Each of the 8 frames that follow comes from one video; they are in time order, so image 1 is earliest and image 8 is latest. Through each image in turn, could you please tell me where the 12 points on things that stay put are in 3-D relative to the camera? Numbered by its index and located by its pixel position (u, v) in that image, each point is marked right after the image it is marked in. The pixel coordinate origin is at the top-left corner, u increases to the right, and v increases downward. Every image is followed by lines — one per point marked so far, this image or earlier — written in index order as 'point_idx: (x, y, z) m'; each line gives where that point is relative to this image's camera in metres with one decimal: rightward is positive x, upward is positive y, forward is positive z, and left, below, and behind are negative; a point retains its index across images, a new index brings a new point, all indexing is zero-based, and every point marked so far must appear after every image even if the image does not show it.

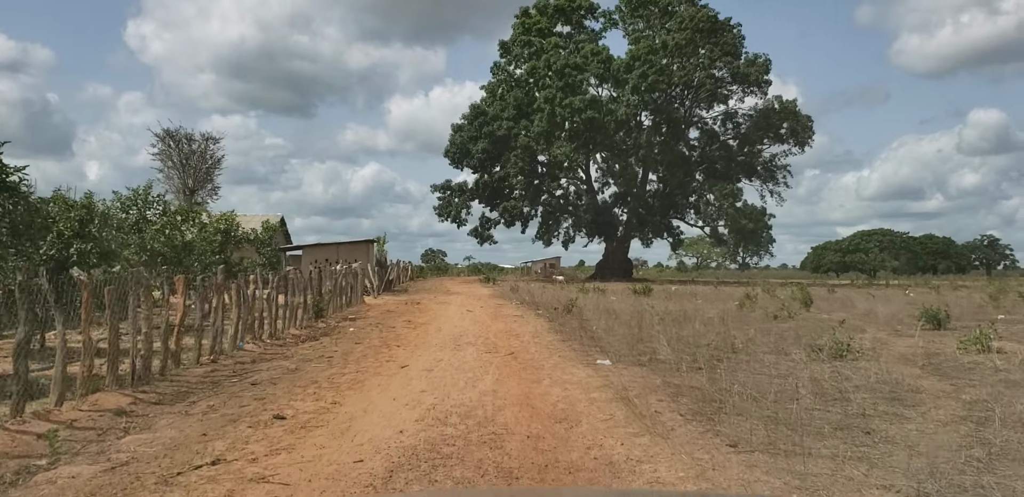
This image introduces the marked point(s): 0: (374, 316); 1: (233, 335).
0: (-2.9, -1.4, +20.0) m
1: (-3.5, -1.1, +11.9) m
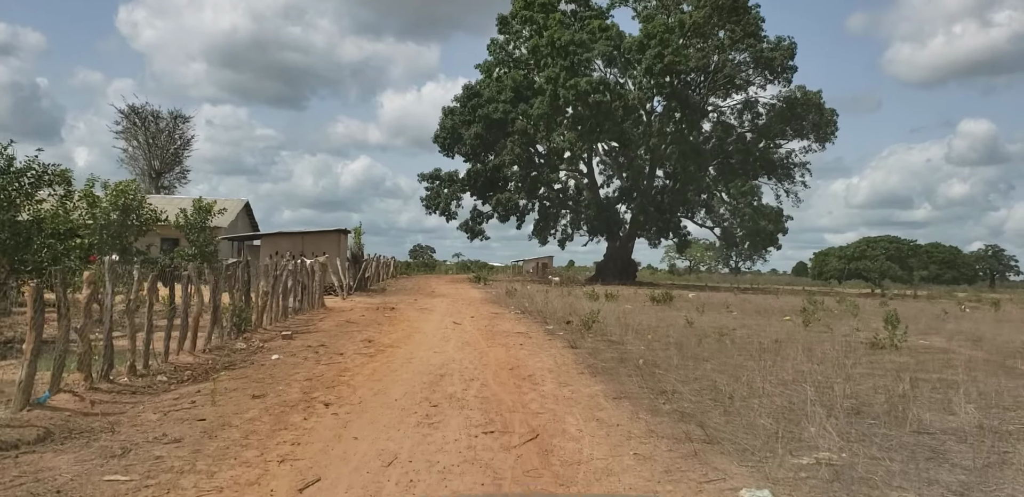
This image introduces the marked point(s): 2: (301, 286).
0: (-2.9, -1.2, +14.6) m
1: (-3.4, -0.9, +6.5) m
2: (-4.1, -0.7, +18.1) m
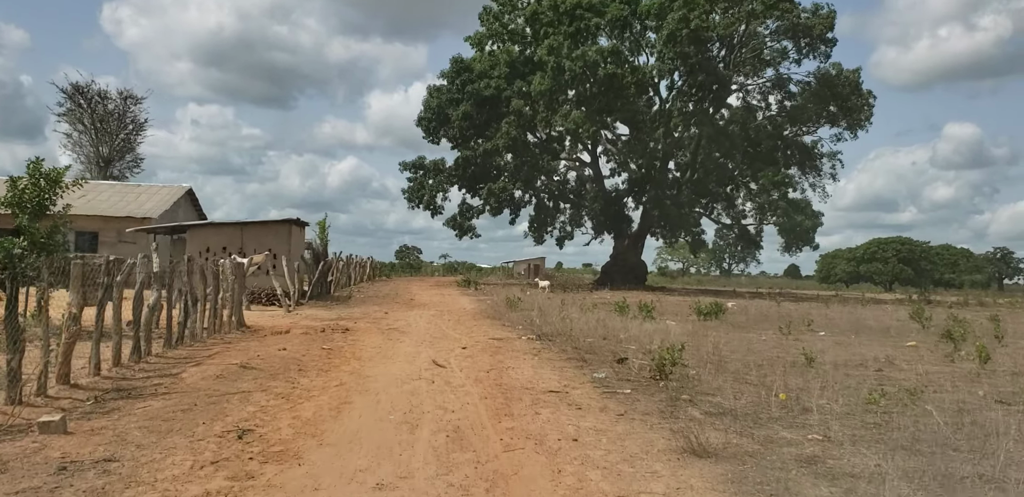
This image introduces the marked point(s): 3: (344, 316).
0: (-2.6, -1.1, +7.8) m
1: (-3.0, -0.8, -0.3) m
2: (-3.9, -0.6, +11.2) m
3: (-3.2, -1.3, +18.0) m
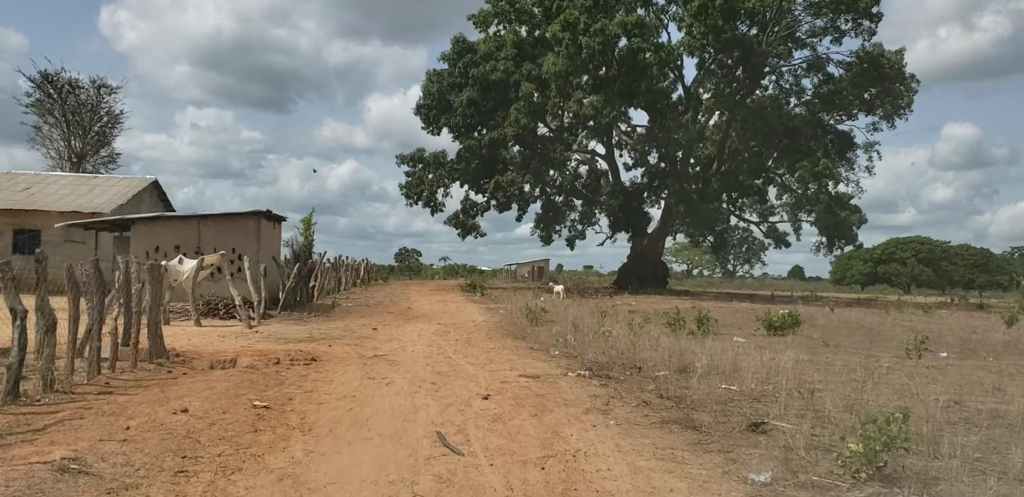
0: (-2.2, -1.1, +3.4) m
1: (-2.6, -0.7, -4.7) m
2: (-3.5, -0.5, +6.9) m
3: (-2.8, -1.3, +13.6) m
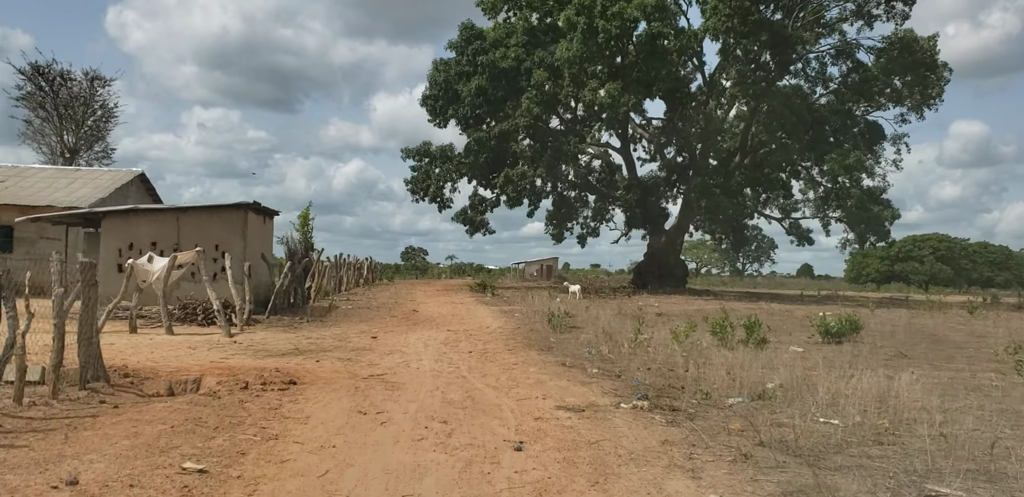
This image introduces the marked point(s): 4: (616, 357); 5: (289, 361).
0: (-2.0, -1.0, +1.3) m
1: (-2.5, -0.7, -6.8) m
2: (-3.2, -0.5, +4.8) m
3: (-2.5, -1.2, +11.5) m
4: (+1.2, -1.2, +10.6) m
5: (-2.3, -1.2, +9.8) m
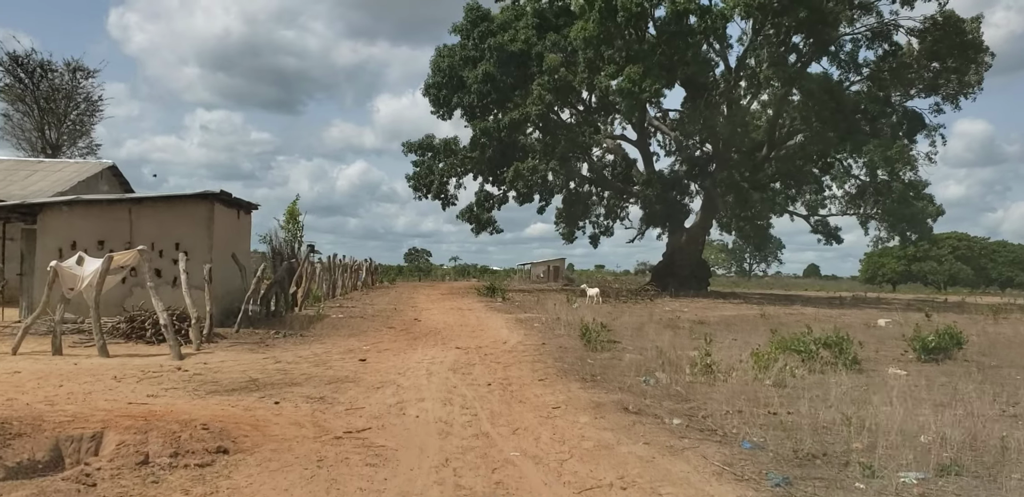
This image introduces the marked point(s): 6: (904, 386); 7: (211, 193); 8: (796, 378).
0: (-1.7, -1.0, -1.6) m
1: (-2.3, -0.6, -9.7) m
2: (-3.0, -0.5, +1.9) m
3: (-2.2, -1.2, +8.6) m
4: (+1.5, -1.2, +7.7) m
5: (-2.0, -1.1, +6.9) m
6: (+3.9, -1.3, +9.3) m
7: (-4.5, +0.8, +14.0) m
8: (+2.7, -1.2, +8.8) m
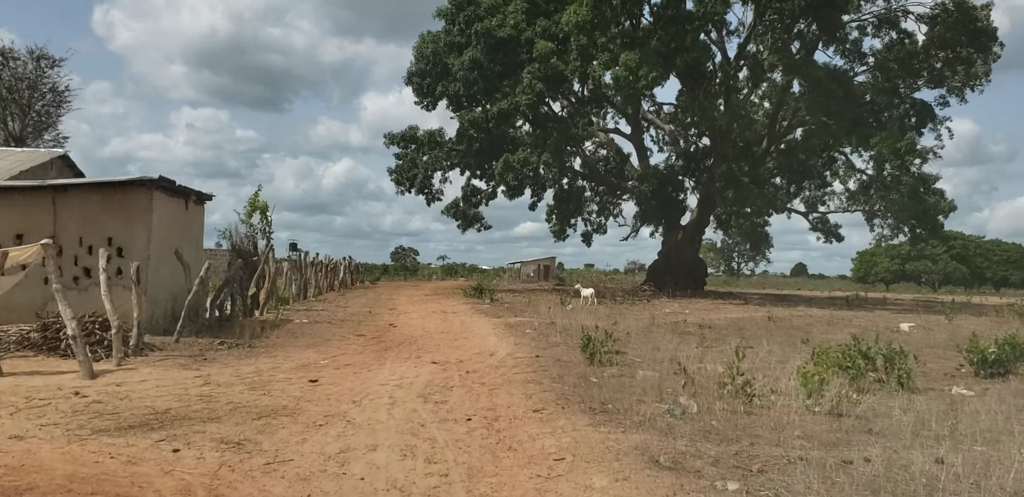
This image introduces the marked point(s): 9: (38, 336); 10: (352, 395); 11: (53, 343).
0: (-1.7, -0.9, -3.5) m
1: (-2.1, -0.6, -11.6) m
2: (-3.0, -0.4, -0.1) m
3: (-2.3, -1.1, +6.7) m
4: (+1.4, -1.1, +5.8) m
5: (-2.1, -1.1, +5.0) m
6: (+3.8, -1.2, +7.4) m
7: (-4.7, +0.9, +12.1) m
8: (+2.6, -1.1, +6.9) m
9: (-5.0, -0.9, +9.9) m
10: (-1.3, -1.2, +7.4) m
11: (-4.8, -1.0, +9.8) m
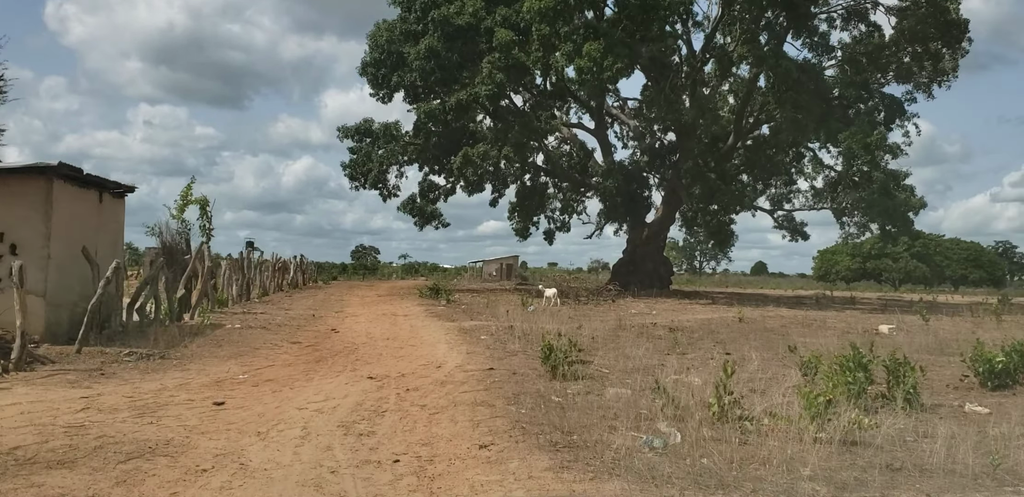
0: (-1.6, -0.9, -4.9) m
1: (-1.7, -0.6, -13.0) m
2: (-3.0, -0.4, -1.5) m
3: (-2.6, -1.1, +5.3) m
4: (+1.1, -1.1, +4.5) m
5: (-2.4, -1.1, +3.6) m
6: (+3.4, -1.2, +6.3) m
7: (-5.2, +0.9, +10.6) m
8: (+2.2, -1.1, +5.7) m
9: (-5.5, -0.9, +8.4) m
10: (-1.6, -1.1, +6.1) m
11: (-5.3, -1.0, +8.3) m
